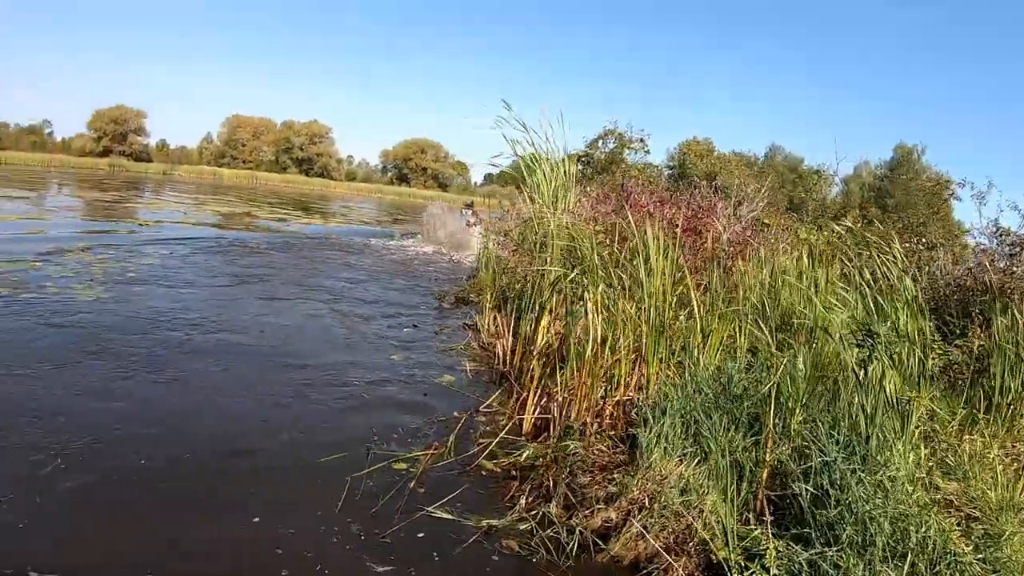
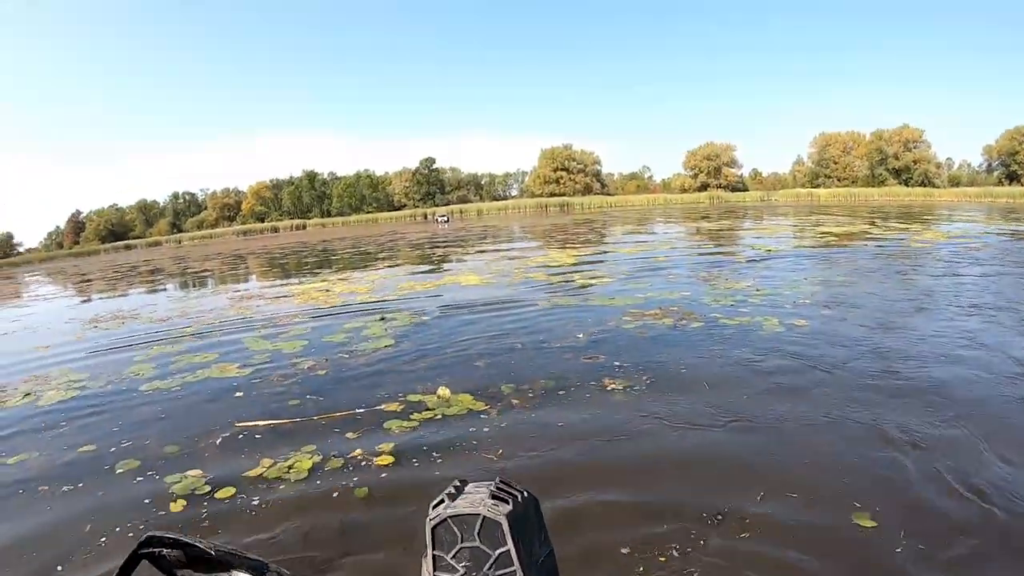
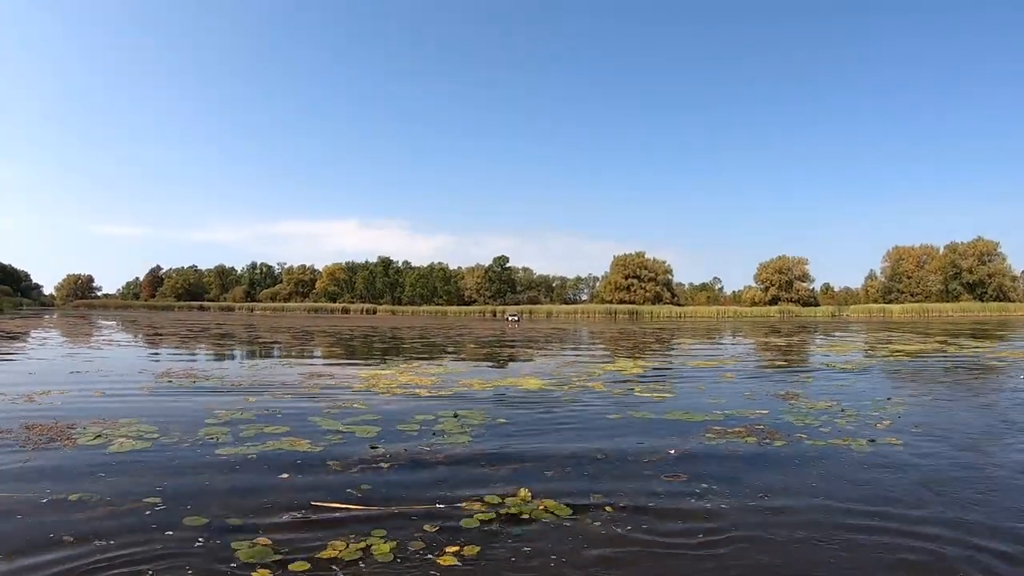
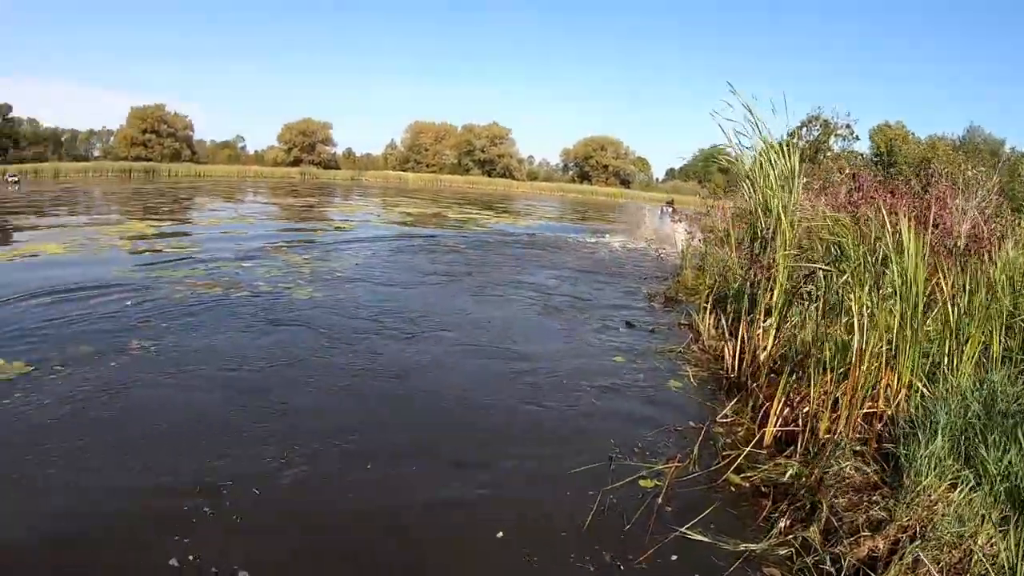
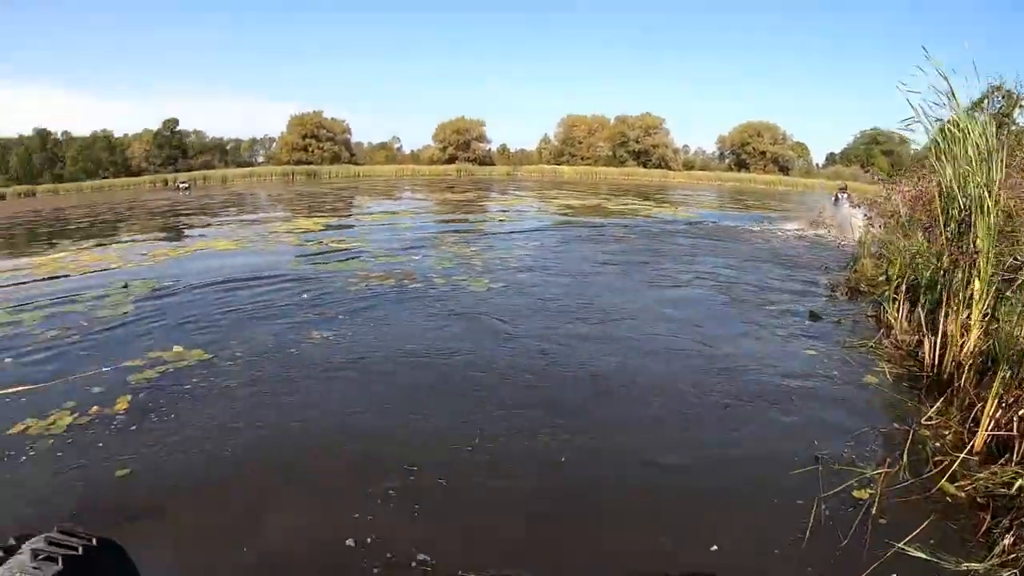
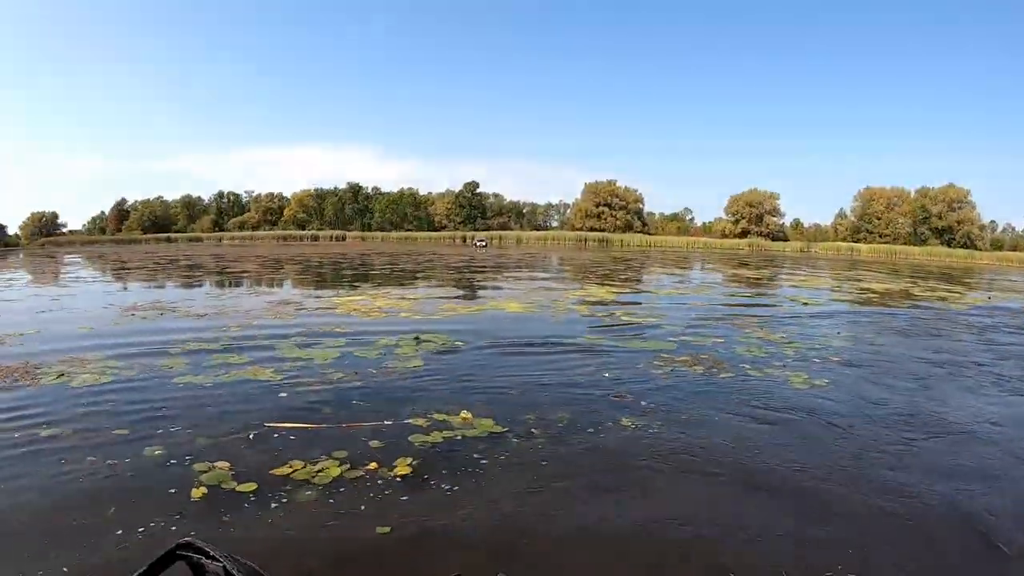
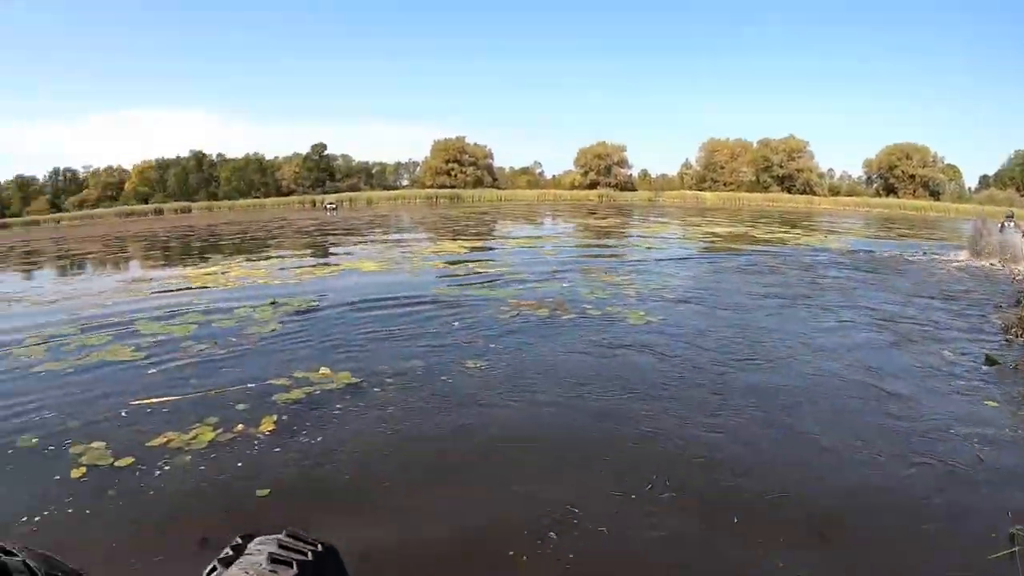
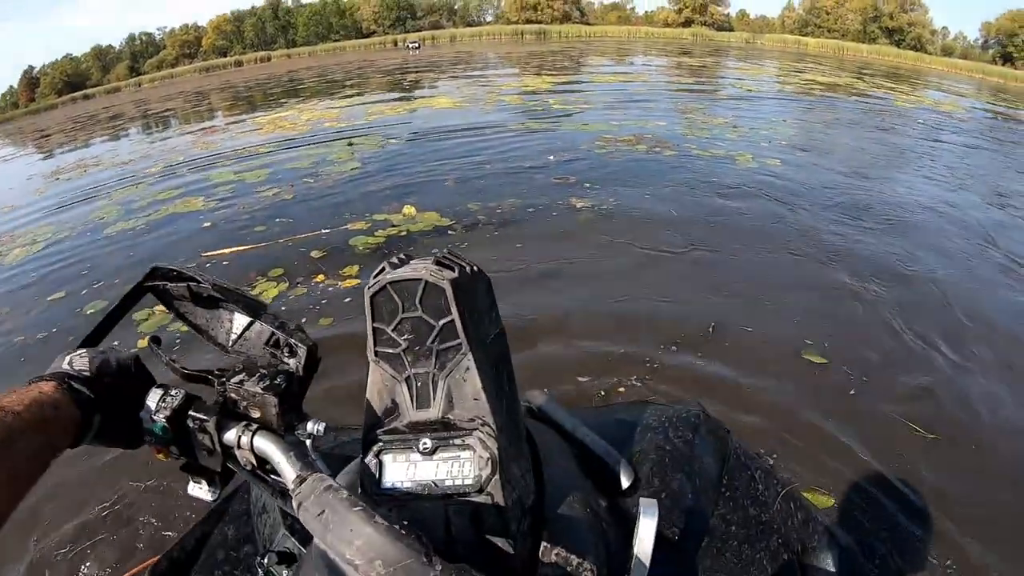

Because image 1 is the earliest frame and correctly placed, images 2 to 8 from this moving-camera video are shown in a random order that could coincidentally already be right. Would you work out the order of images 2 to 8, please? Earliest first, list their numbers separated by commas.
4, 5, 7, 6, 8, 2, 3
